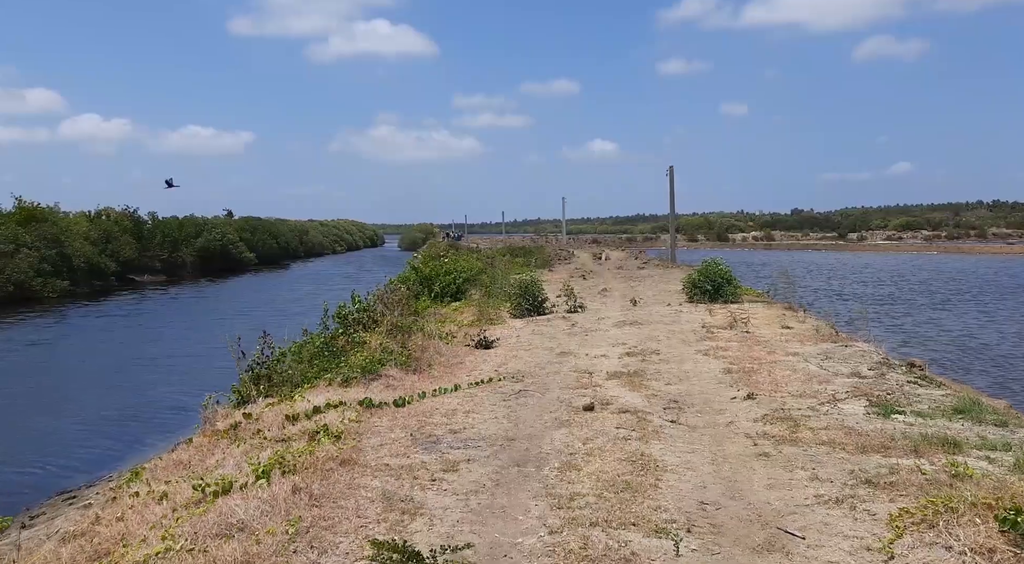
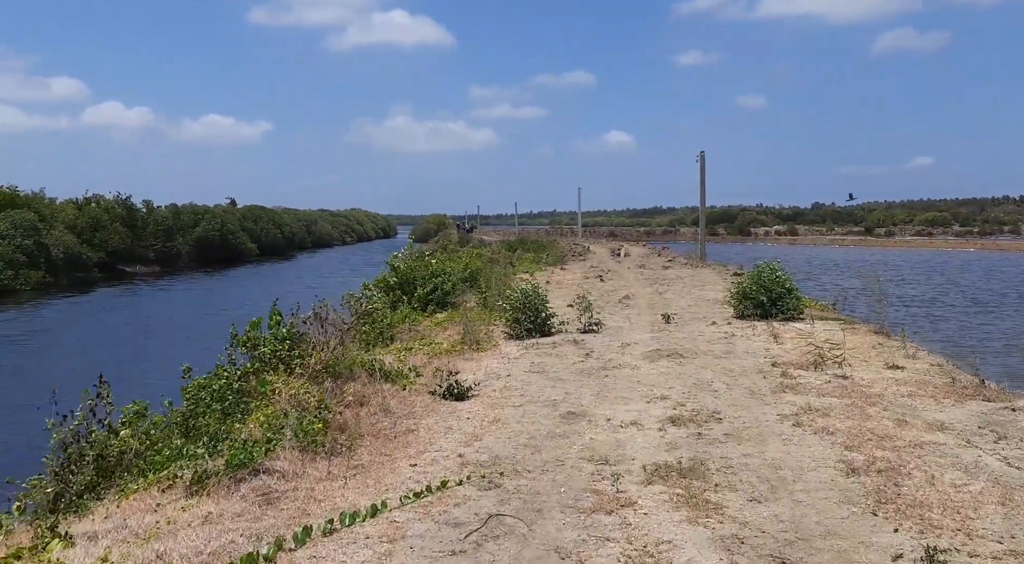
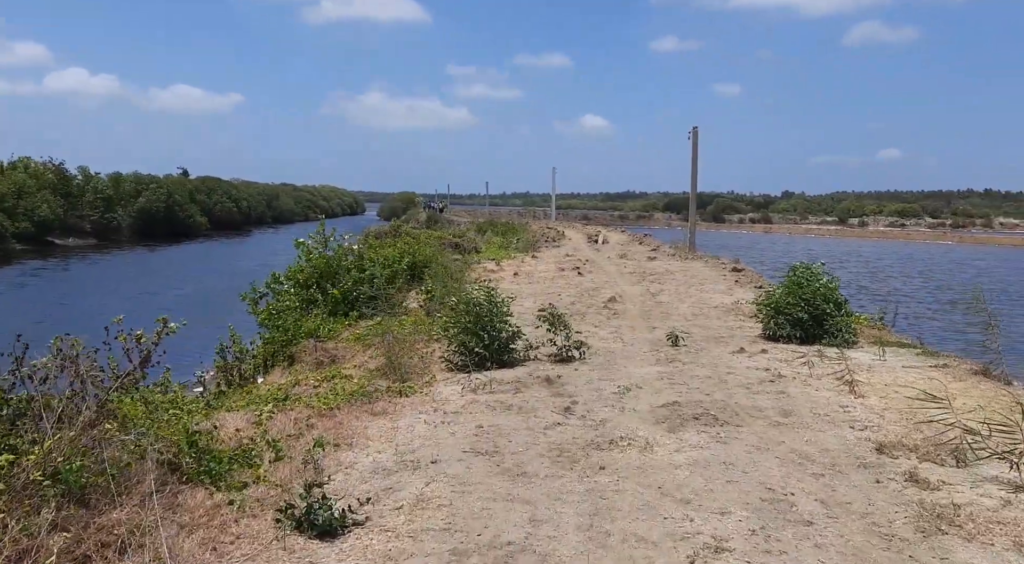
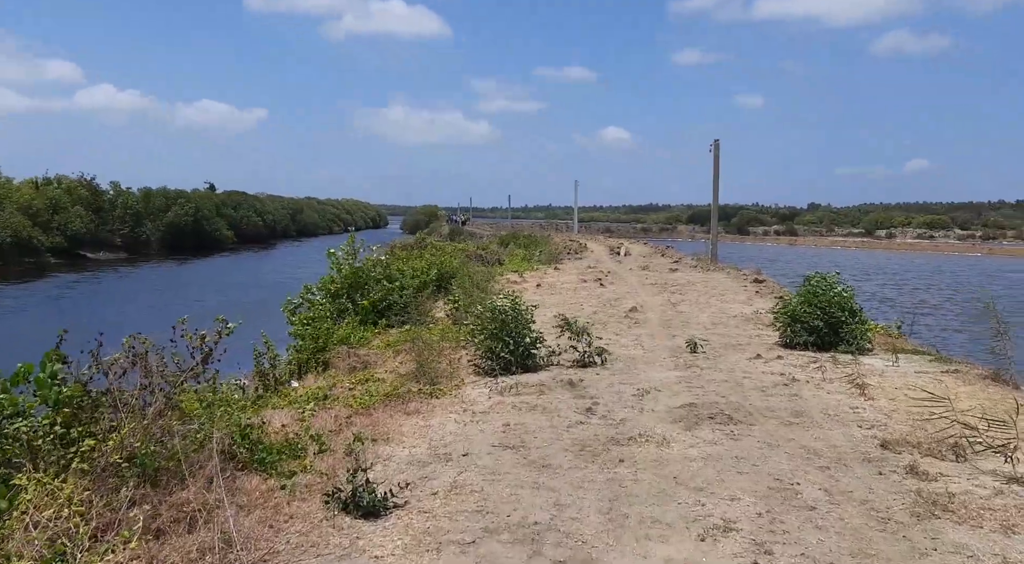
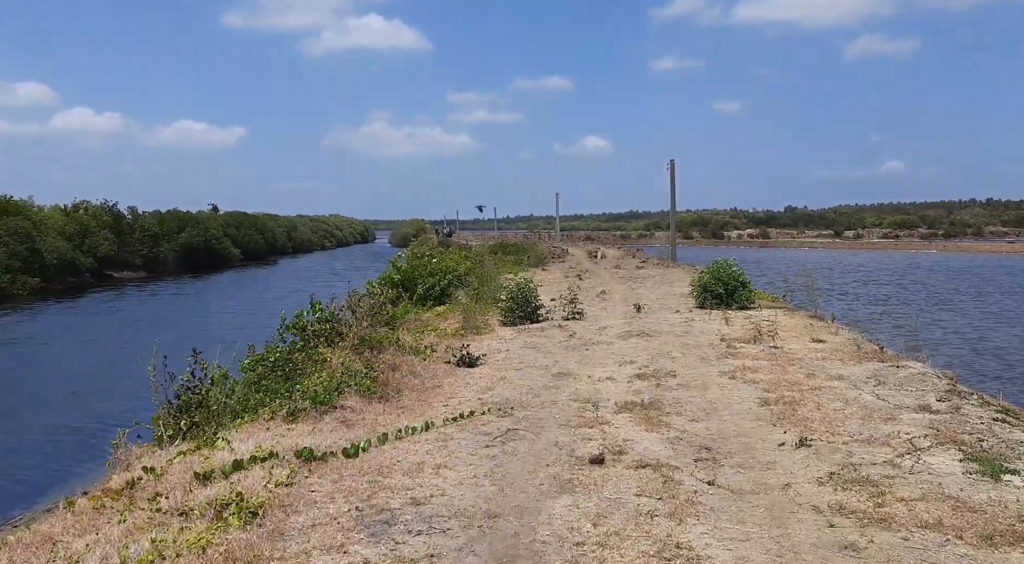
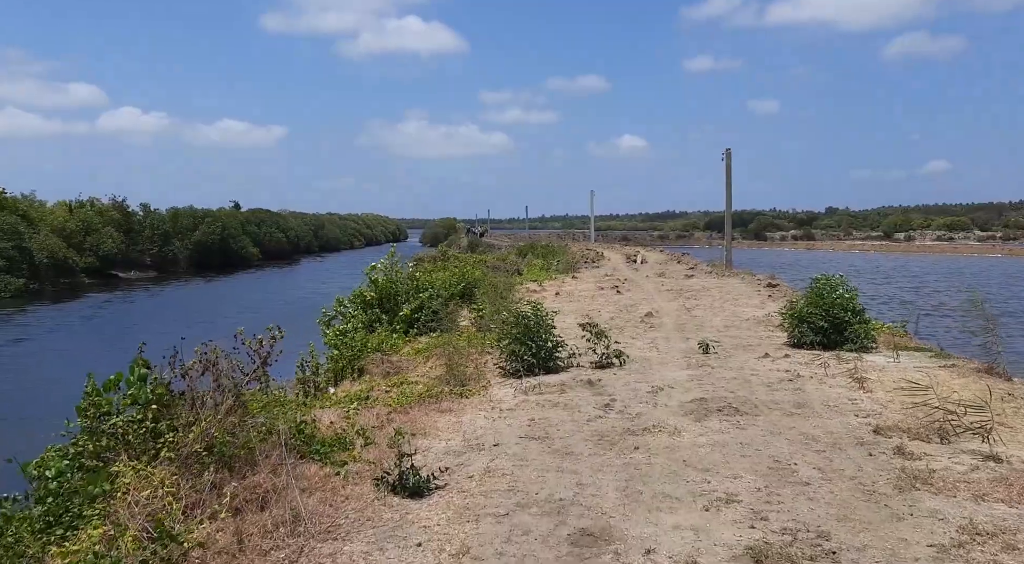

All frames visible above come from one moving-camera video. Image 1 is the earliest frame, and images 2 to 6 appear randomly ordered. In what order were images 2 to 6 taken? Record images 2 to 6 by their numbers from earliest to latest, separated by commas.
5, 2, 6, 4, 3
